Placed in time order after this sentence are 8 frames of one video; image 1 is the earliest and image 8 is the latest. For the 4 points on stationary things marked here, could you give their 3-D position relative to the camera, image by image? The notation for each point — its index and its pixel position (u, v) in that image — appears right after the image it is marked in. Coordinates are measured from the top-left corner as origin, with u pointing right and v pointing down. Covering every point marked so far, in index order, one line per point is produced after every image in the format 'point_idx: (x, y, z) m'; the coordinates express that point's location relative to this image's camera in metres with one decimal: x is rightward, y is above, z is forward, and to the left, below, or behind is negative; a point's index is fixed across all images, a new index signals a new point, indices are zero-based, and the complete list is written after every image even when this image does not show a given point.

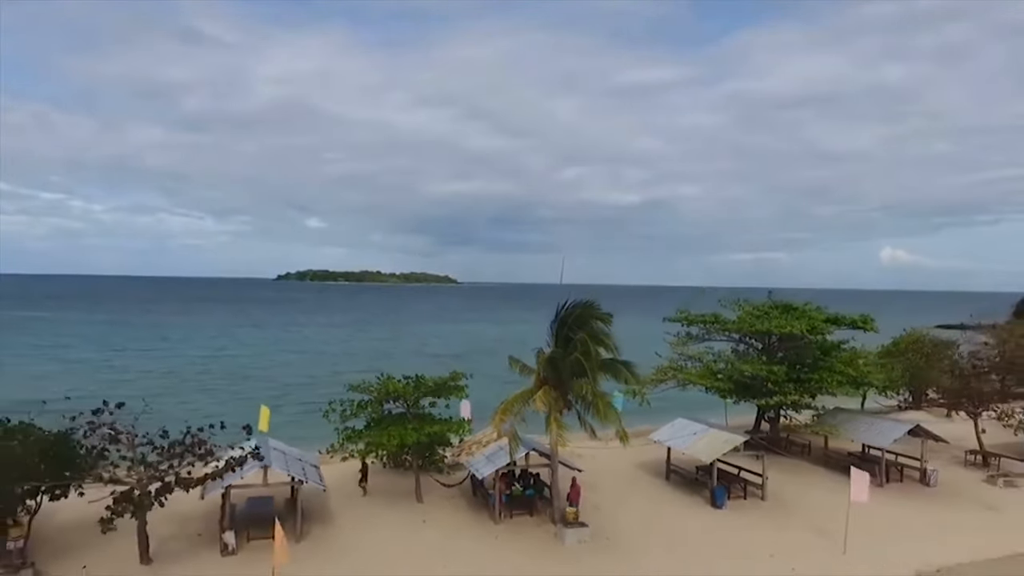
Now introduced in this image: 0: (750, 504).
0: (+5.8, -5.2, +17.6) m
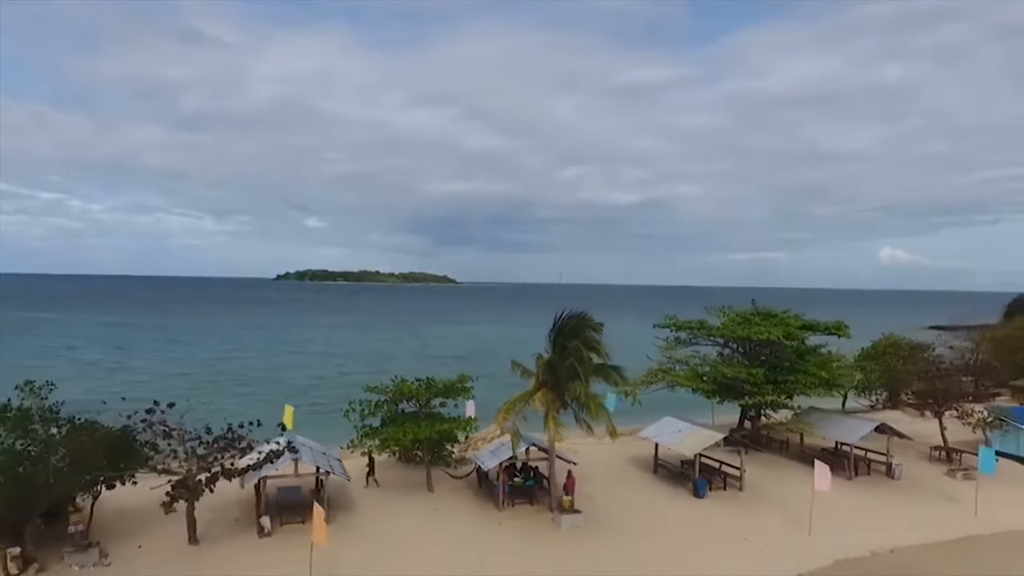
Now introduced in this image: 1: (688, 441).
0: (+5.8, -5.5, +19.4) m
1: (+4.8, -4.1, +19.9) m
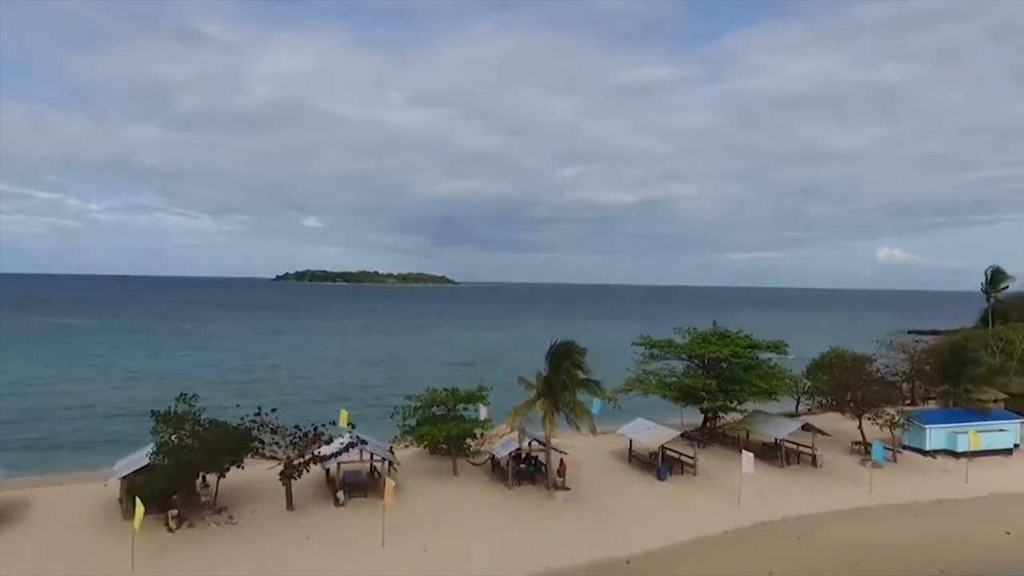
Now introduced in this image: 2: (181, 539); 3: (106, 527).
0: (+6.0, -6.6, +25.2) m
1: (+5.0, -5.2, +25.6) m
2: (-8.2, -6.3, +18.3) m
3: (-10.6, -6.3, +19.1) m
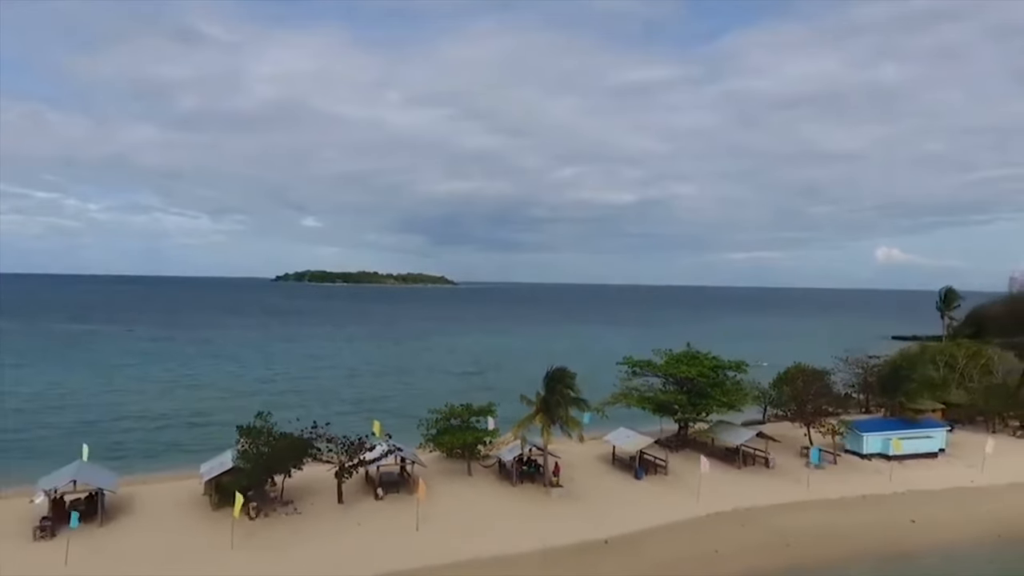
0: (+6.2, -8.0, +30.6) m
1: (+5.1, -6.6, +31.0) m
2: (-8.1, -7.7, +23.7) m
3: (-10.5, -7.7, +24.5) m
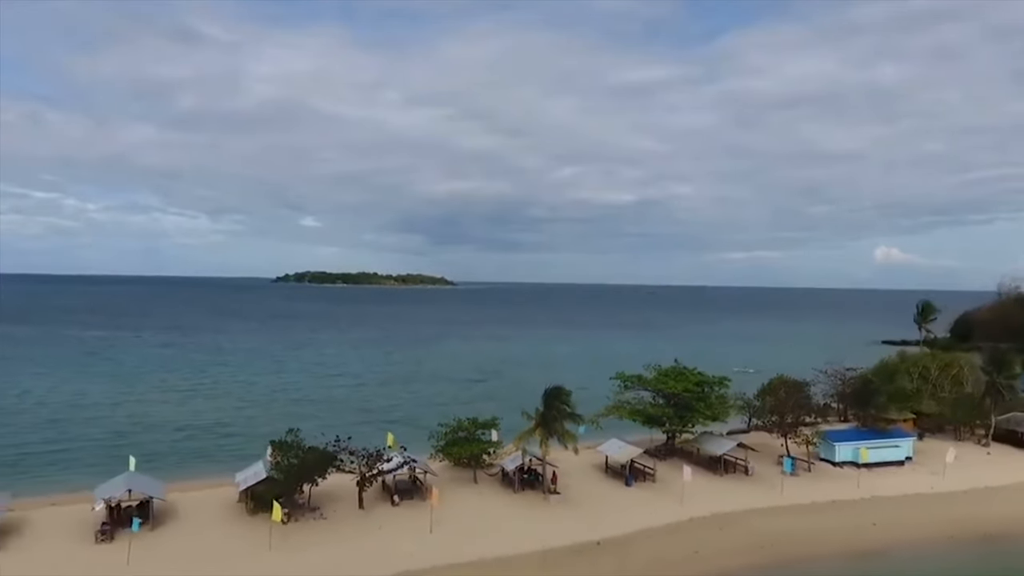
0: (+6.2, -9.1, +33.7) m
1: (+5.2, -7.7, +34.1) m
2: (-8.0, -8.9, +26.8) m
3: (-10.4, -8.8, +27.5) m
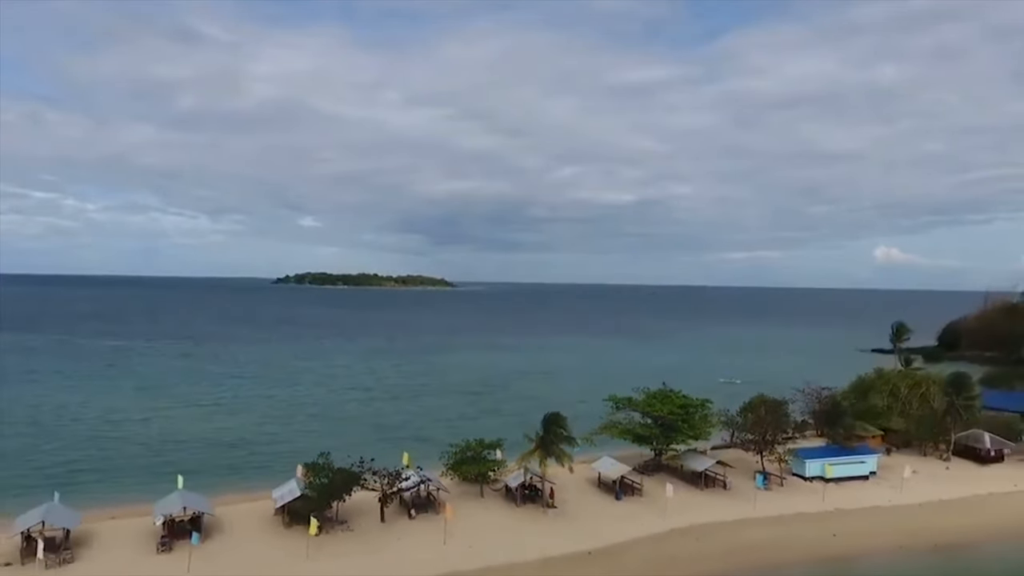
0: (+6.4, -10.9, +37.7) m
1: (+5.4, -9.5, +38.1) m
2: (-7.9, -10.7, +30.8) m
3: (-10.3, -10.6, +31.6) m
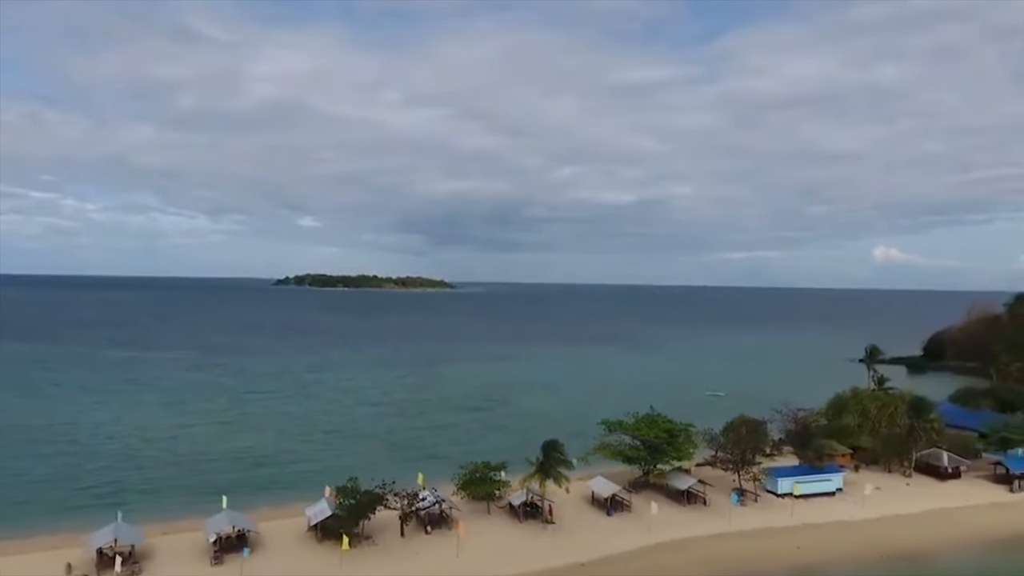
0: (+6.5, -13.2, +42.4) m
1: (+5.5, -11.8, +42.8) m
2: (-7.7, -13.0, +35.5) m
3: (-10.1, -12.9, +36.3) m
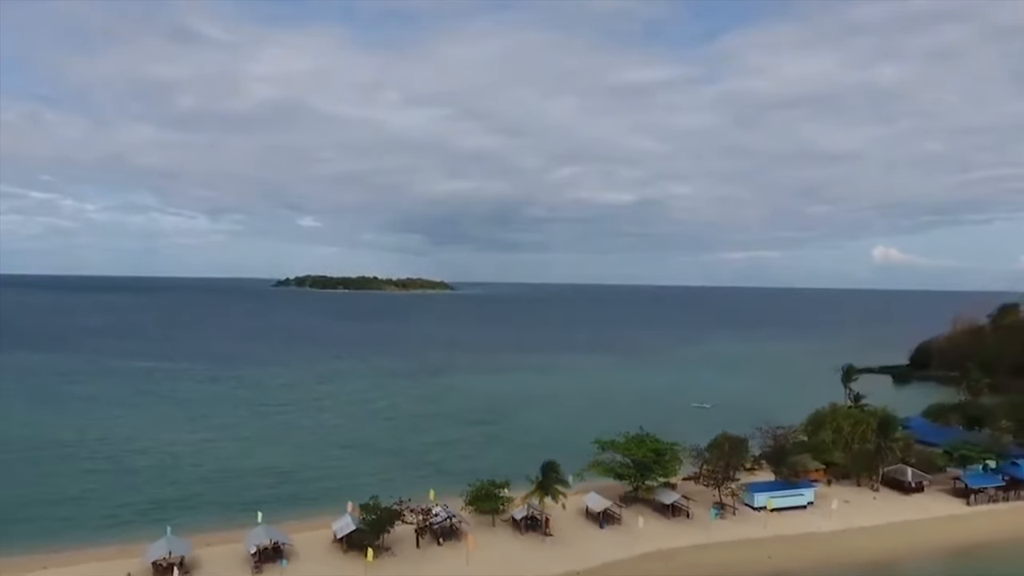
0: (+7.5, -14.1, +43.8) m
1: (+6.5, -12.7, +44.2) m
2: (-6.7, -13.9, +36.9) m
3: (-9.1, -13.8, +37.6) m
